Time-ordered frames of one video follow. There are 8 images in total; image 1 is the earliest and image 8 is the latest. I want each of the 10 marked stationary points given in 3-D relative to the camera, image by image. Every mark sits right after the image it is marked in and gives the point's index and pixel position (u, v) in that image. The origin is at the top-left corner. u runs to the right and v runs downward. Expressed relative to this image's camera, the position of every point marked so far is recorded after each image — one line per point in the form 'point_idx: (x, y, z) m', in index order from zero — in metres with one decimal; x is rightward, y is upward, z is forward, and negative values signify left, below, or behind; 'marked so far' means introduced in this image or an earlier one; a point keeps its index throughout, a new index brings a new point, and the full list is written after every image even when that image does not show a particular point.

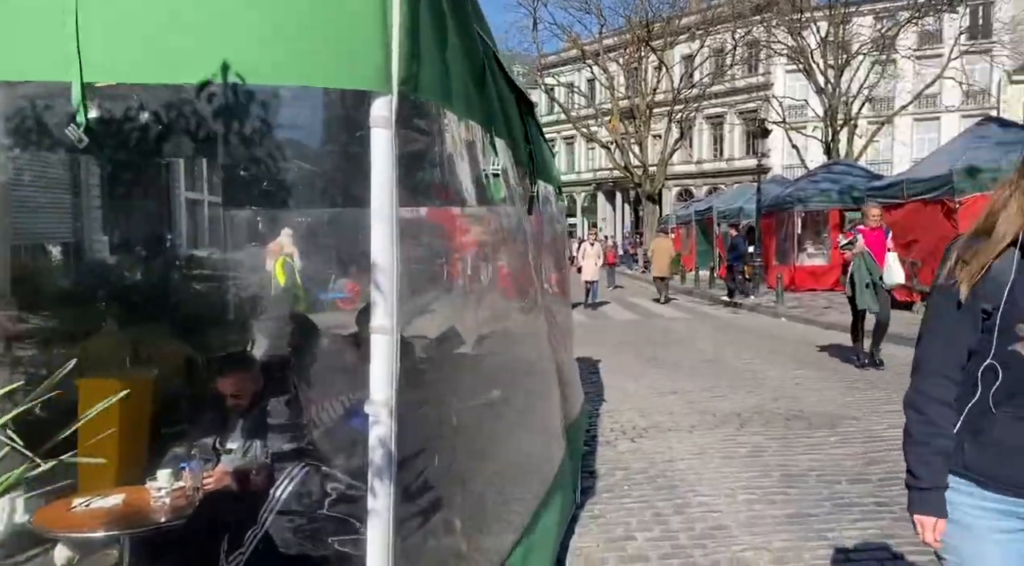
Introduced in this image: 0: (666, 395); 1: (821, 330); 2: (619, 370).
0: (+1.6, -1.1, +8.8) m
1: (+5.1, -0.8, +14.3) m
2: (+1.3, -1.1, +10.6) m
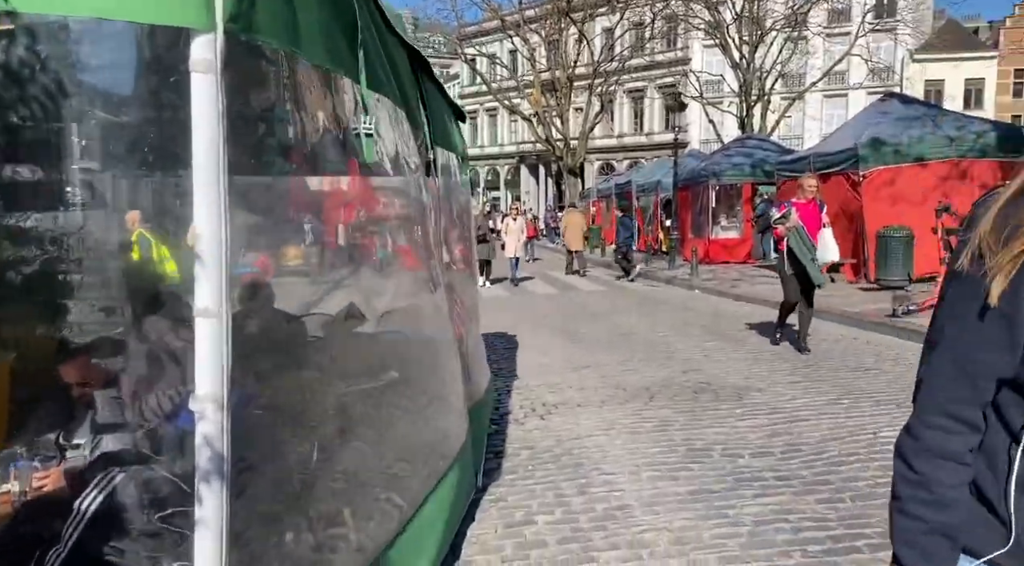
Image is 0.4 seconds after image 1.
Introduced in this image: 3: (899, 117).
0: (+0.7, -0.9, +8.7) m
1: (+3.7, -0.3, +14.5) m
2: (+0.3, -0.8, +10.5) m
3: (+6.8, +2.9, +15.4) m
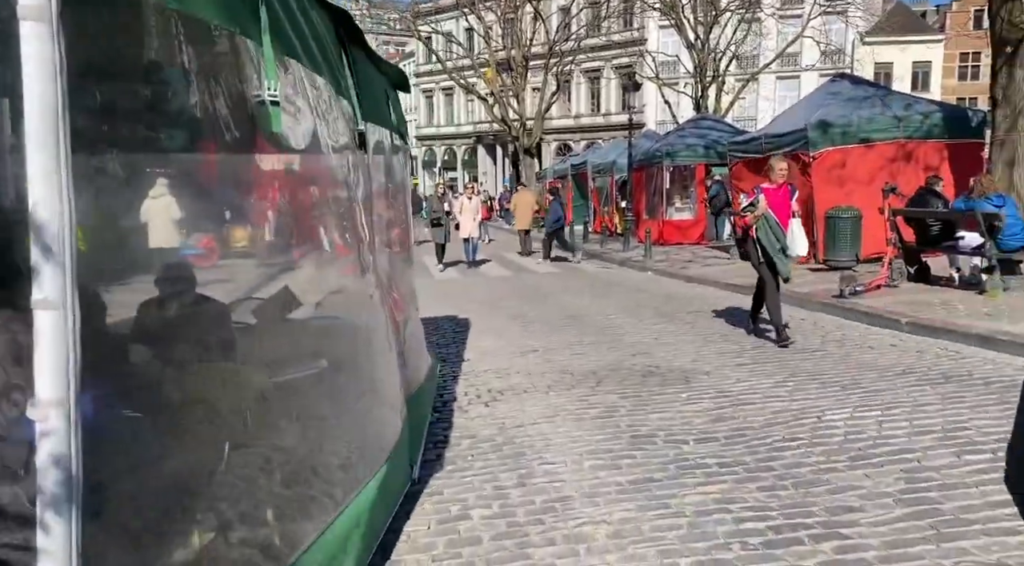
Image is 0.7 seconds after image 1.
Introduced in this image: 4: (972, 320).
0: (+0.1, -0.7, +8.6) m
1: (+2.9, 0.0, +14.5) m
2: (-0.3, -0.6, +10.4) m
3: (+5.9, +3.3, +15.4) m
4: (+4.4, -0.4, +8.4) m
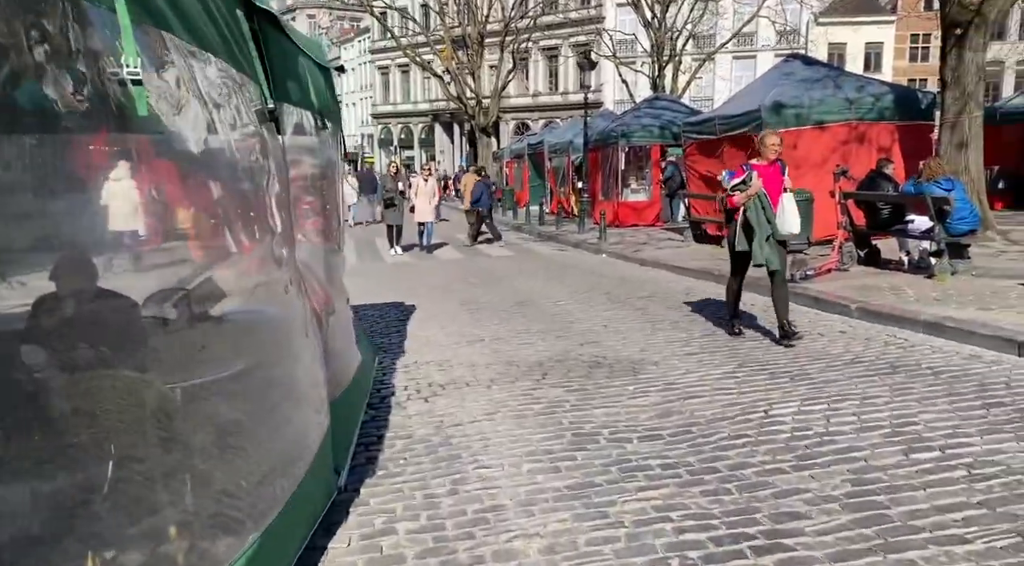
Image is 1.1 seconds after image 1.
0: (-0.4, -0.6, +8.4) m
1: (+2.1, +0.3, +14.3) m
2: (-0.9, -0.4, +10.1) m
3: (+5.1, +3.6, +15.4) m
4: (+3.9, -0.2, +8.3) m
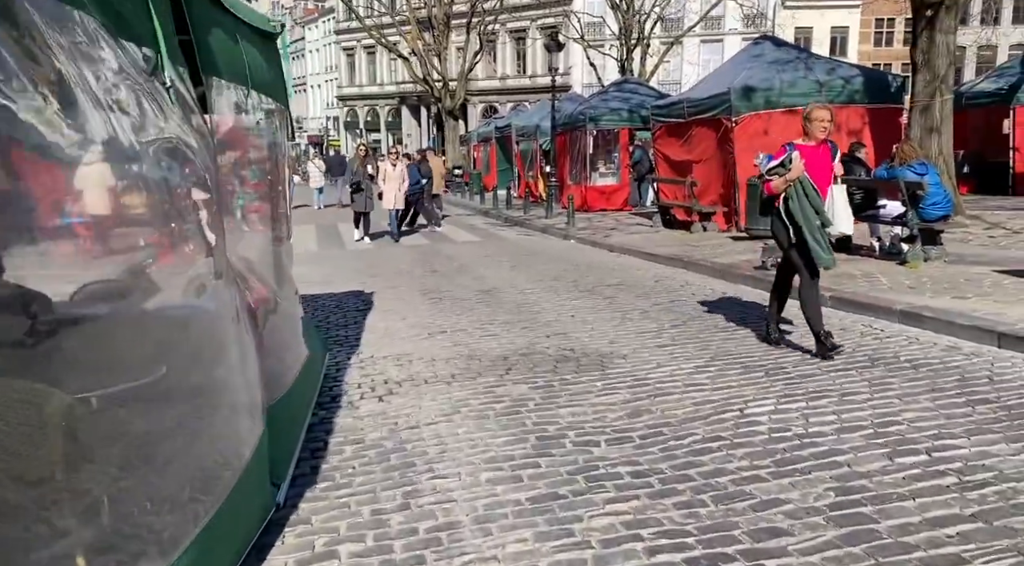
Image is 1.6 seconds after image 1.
0: (-0.7, -0.5, +8.0) m
1: (+1.5, +0.5, +14.0) m
2: (-1.3, -0.3, +9.7) m
3: (+4.5, +3.8, +15.1) m
4: (+3.5, -0.1, +8.1) m
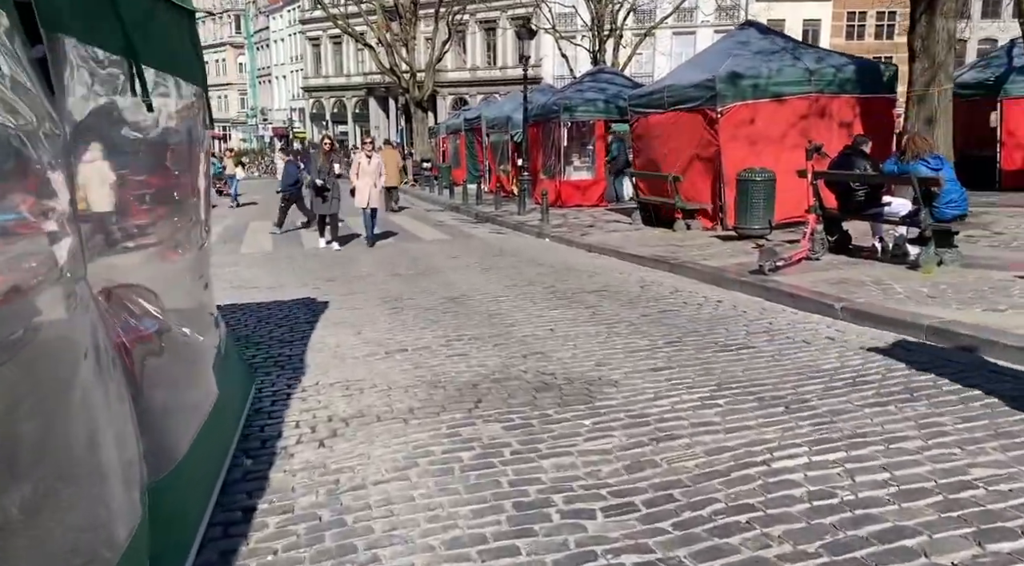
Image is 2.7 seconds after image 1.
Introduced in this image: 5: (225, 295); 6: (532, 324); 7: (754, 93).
0: (-0.9, -0.6, +6.9) m
1: (+1.1, +0.4, +13.0) m
2: (-1.6, -0.3, +8.6) m
3: (+4.0, +3.8, +14.2) m
4: (+3.3, -0.2, +7.1) m
5: (-3.6, -0.2, +10.9) m
6: (+0.2, -0.4, +8.0) m
7: (+3.8, +2.9, +13.5) m
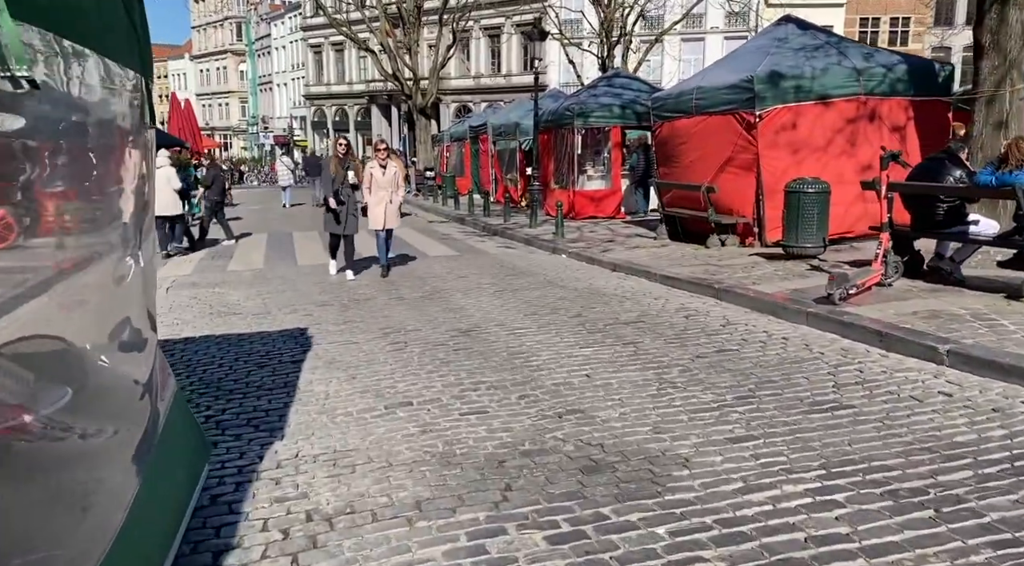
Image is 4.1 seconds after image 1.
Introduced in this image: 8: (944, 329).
0: (-0.7, -0.8, +5.5) m
1: (+1.3, +0.1, +11.6) m
2: (-1.4, -0.6, +7.2) m
3: (+4.2, +3.5, +12.8) m
4: (+3.5, -0.4, +5.7) m
5: (-3.4, -0.4, +9.6) m
6: (+0.4, -0.6, +6.6) m
7: (+4.0, +2.6, +12.2) m
8: (+3.2, -0.4, +6.5) m
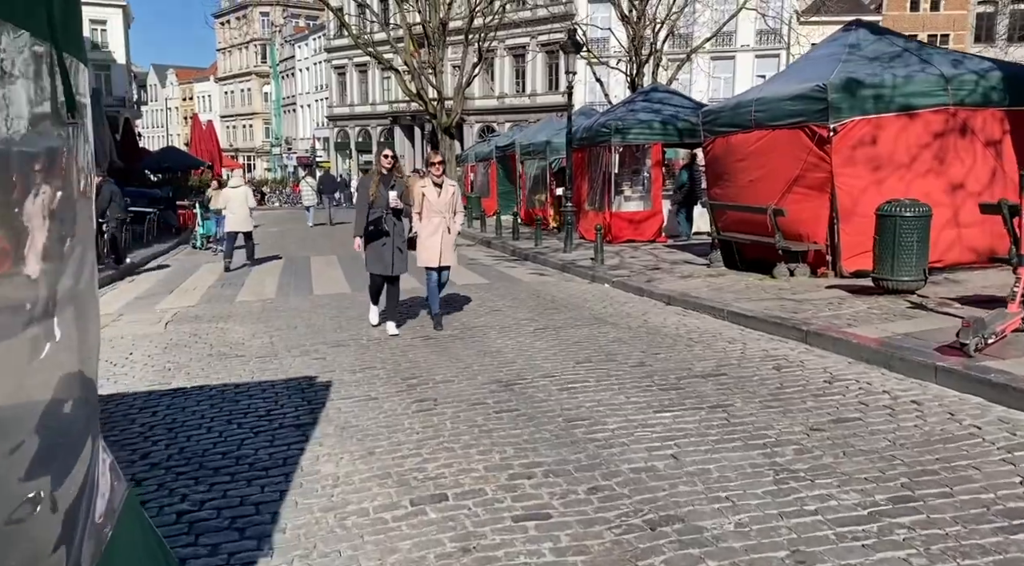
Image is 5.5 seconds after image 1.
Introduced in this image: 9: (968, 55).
0: (-0.4, -1.1, +4.1) m
1: (+1.8, -0.3, +10.2) m
2: (-1.1, -0.9, +5.8) m
3: (+4.7, +3.0, +11.3) m
4: (+3.8, -0.7, +4.2) m
5: (-2.9, -0.8, +8.2) m
6: (+0.7, -0.9, +5.1) m
7: (+4.5, +2.2, +10.7) m
8: (+3.6, -0.7, +4.9) m
9: (+6.0, +3.0, +11.5) m
